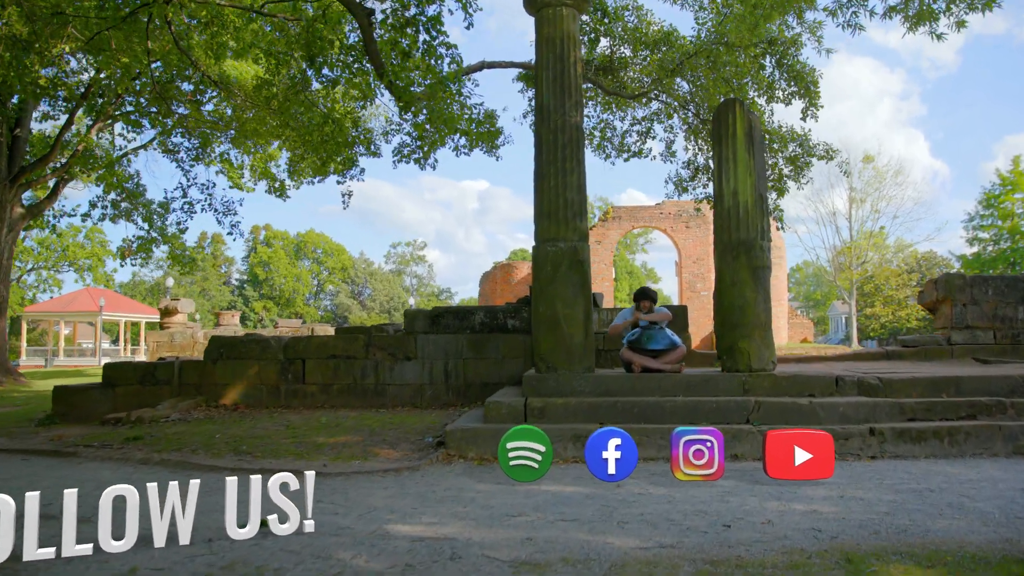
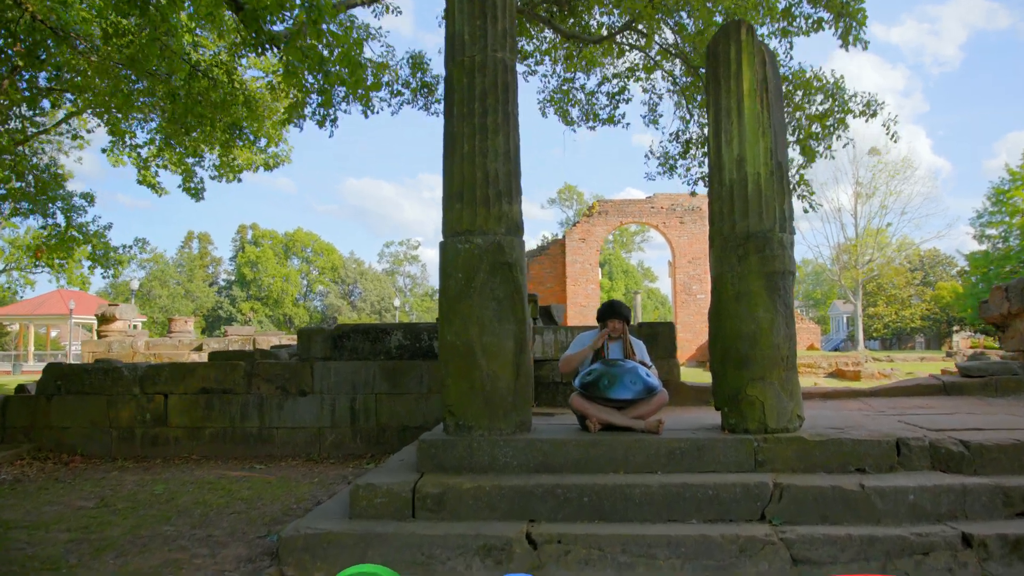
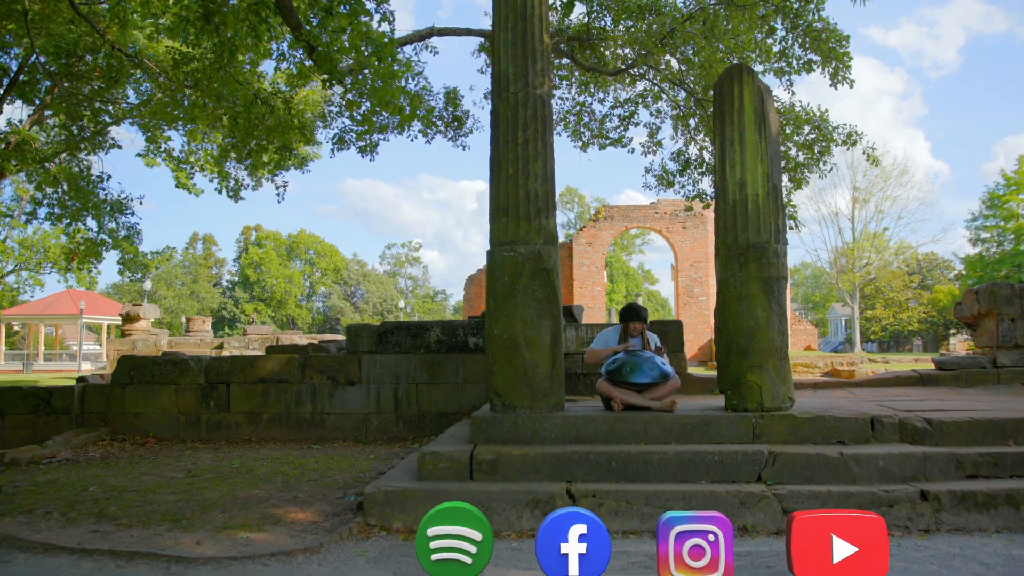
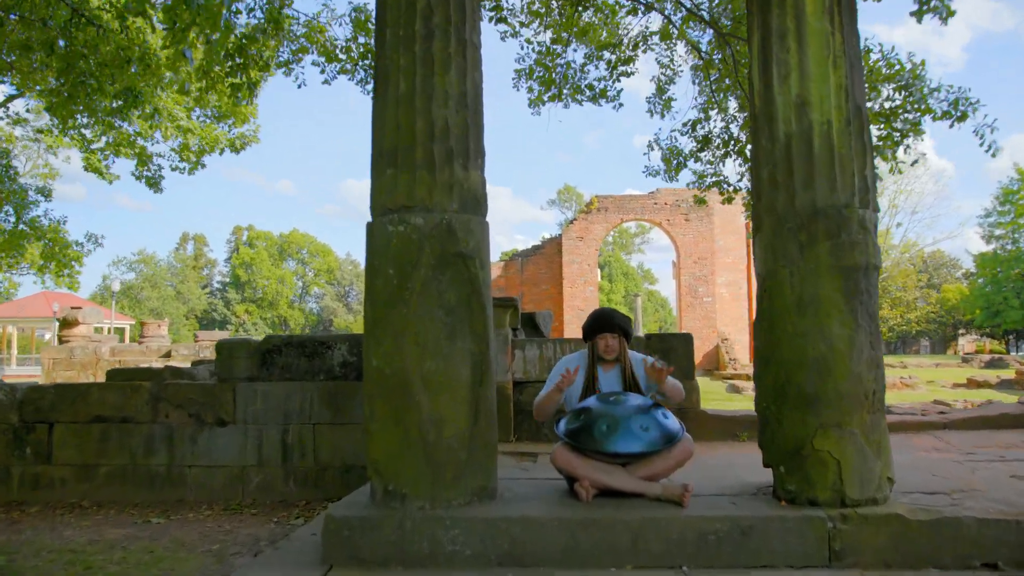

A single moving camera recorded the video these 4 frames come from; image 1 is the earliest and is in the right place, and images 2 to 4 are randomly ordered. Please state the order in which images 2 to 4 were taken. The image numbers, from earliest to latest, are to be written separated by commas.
3, 2, 4
